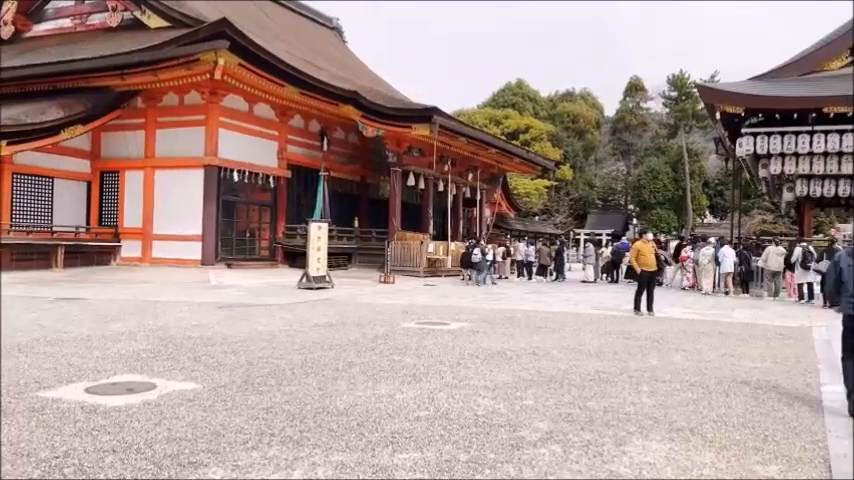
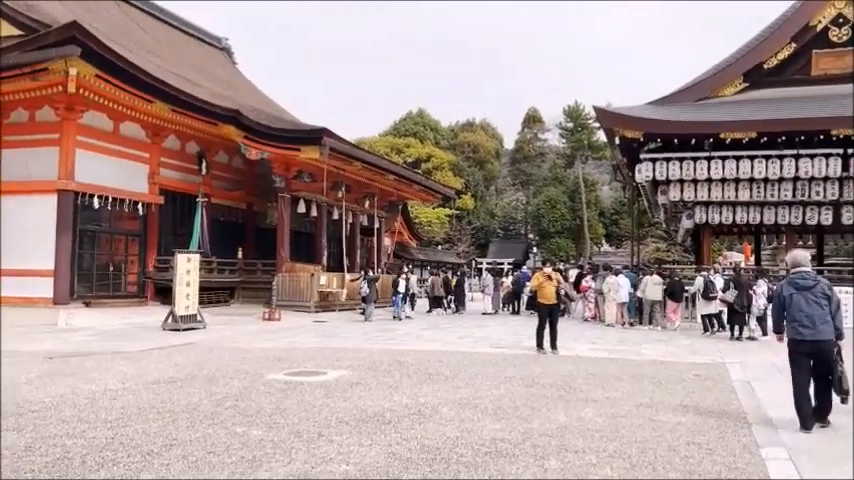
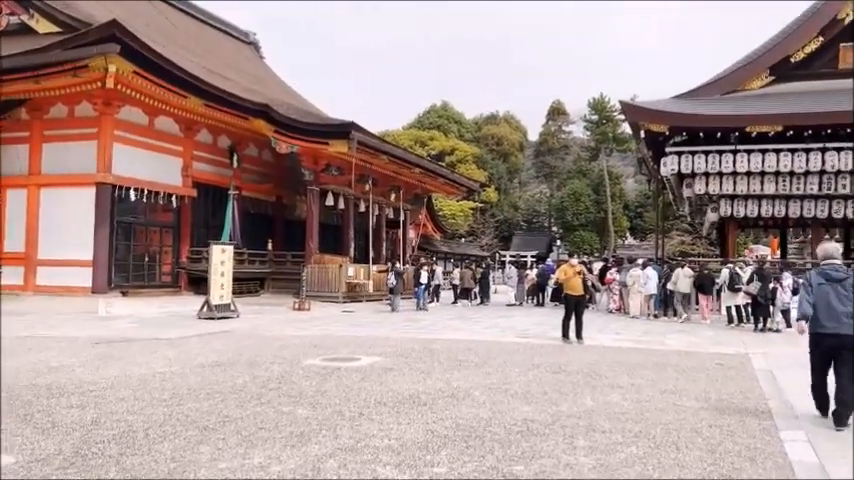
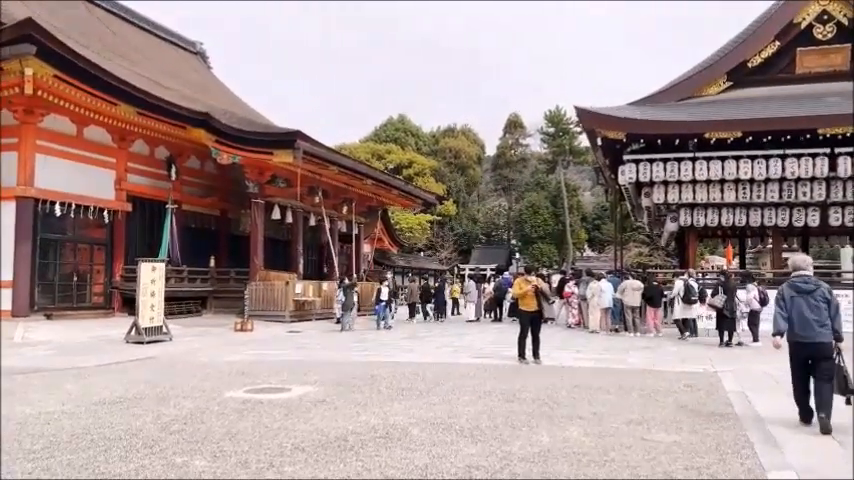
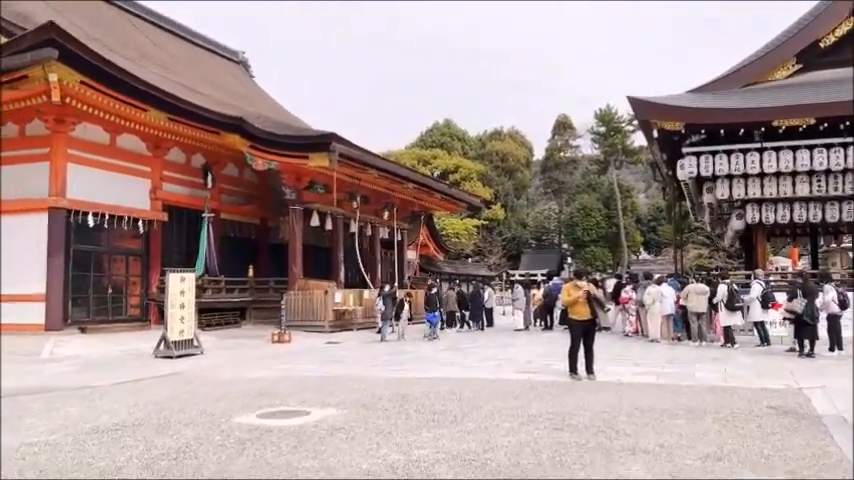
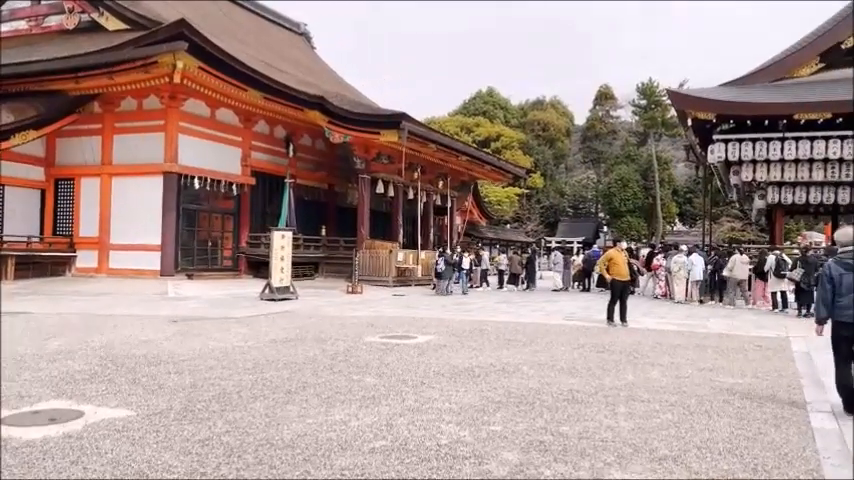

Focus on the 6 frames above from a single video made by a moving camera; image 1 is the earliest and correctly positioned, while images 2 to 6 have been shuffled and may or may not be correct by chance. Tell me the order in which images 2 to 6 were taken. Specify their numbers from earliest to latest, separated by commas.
6, 3, 2, 4, 5
